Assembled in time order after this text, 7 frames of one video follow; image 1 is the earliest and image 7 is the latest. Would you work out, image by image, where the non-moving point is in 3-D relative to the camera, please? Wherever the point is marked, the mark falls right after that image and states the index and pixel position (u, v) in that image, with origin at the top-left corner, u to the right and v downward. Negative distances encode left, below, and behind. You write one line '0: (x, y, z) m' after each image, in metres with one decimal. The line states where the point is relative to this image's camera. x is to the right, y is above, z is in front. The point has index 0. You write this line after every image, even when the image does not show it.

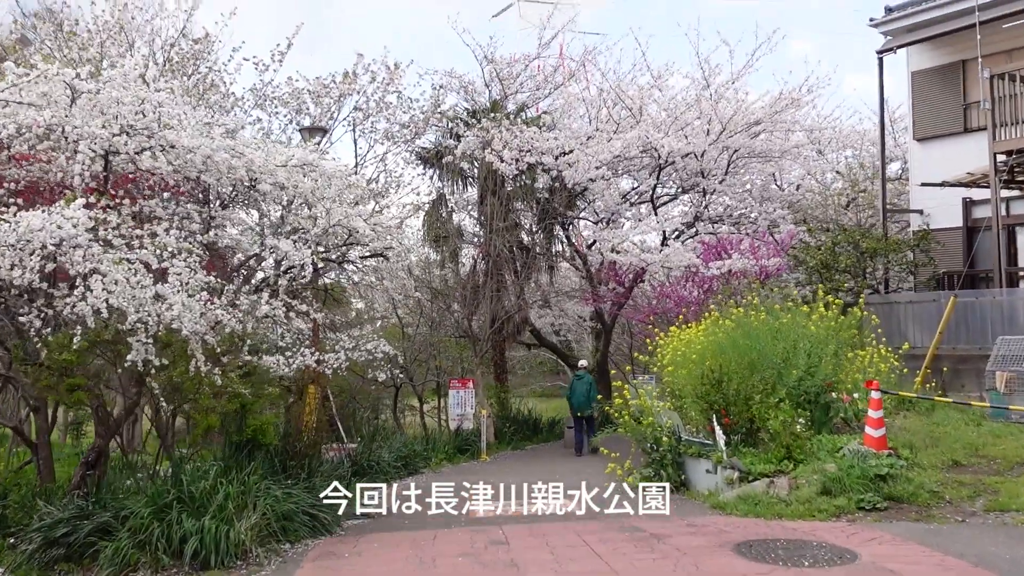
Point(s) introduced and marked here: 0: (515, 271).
0: (0.0, +0.2, +13.9) m
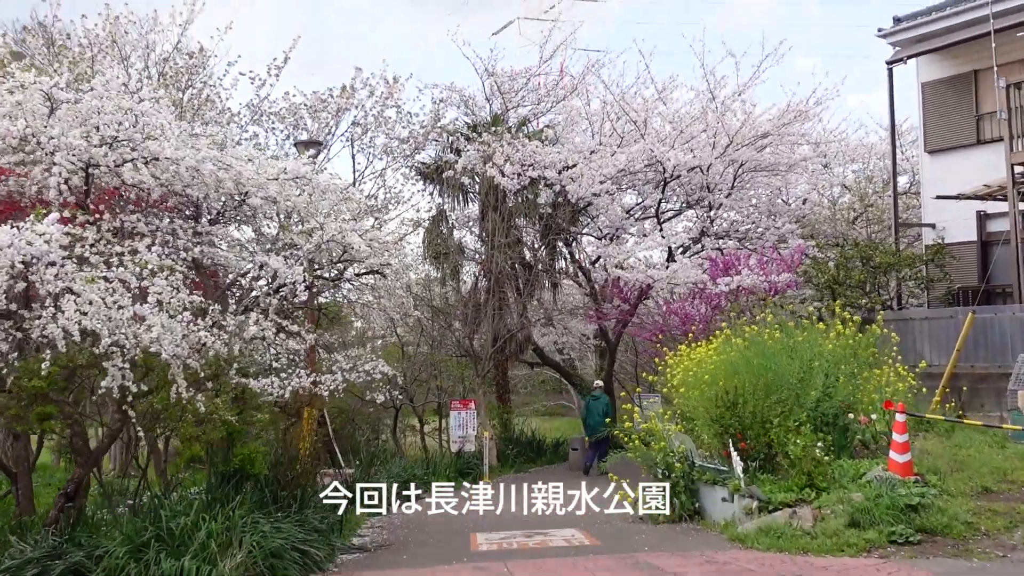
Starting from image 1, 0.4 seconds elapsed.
0: (+0.1, 0.0, +13.6) m
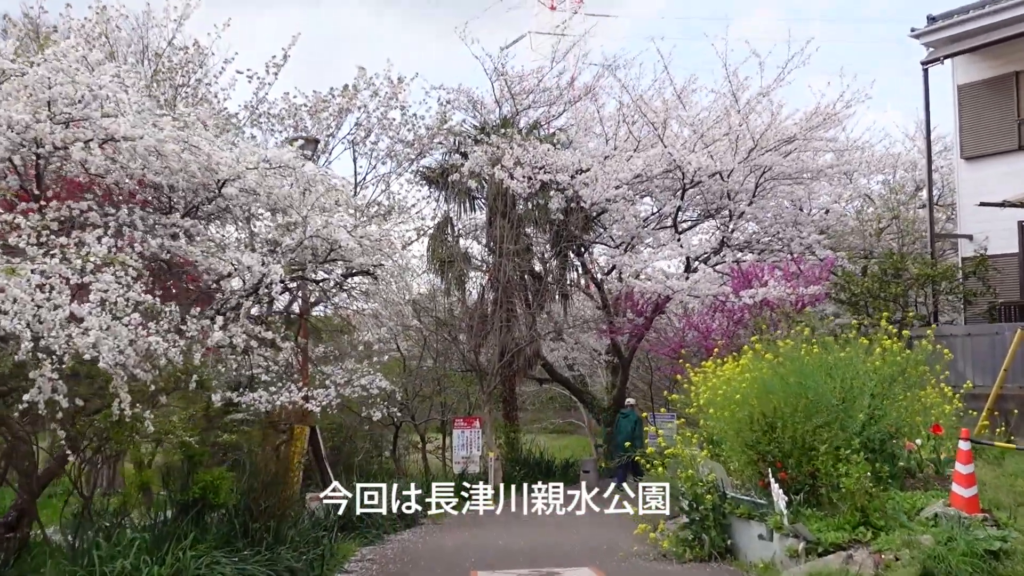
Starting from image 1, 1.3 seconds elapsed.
0: (+0.2, -0.2, +12.8) m
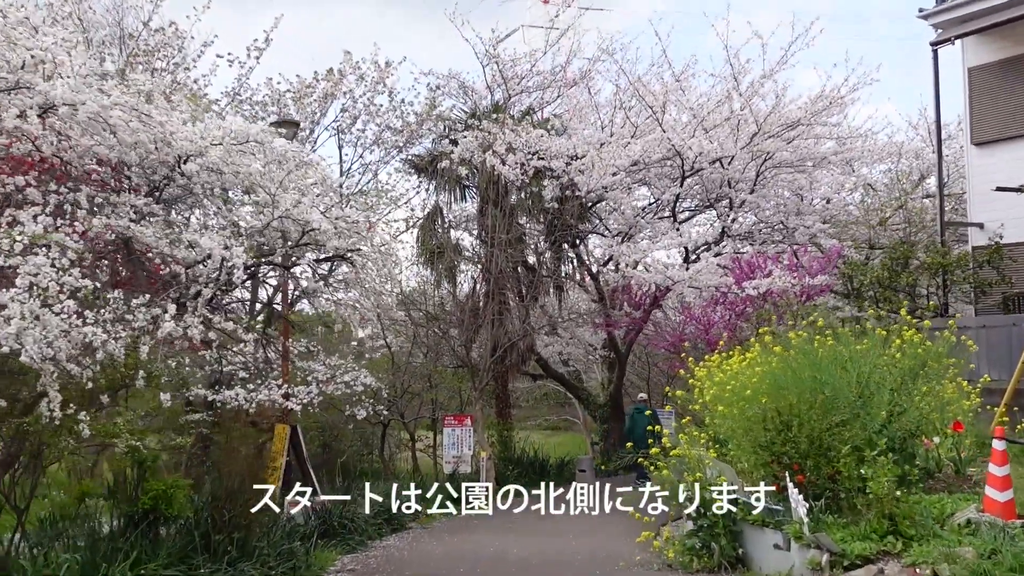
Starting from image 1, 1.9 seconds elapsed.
0: (+0.1, -0.1, +12.2) m
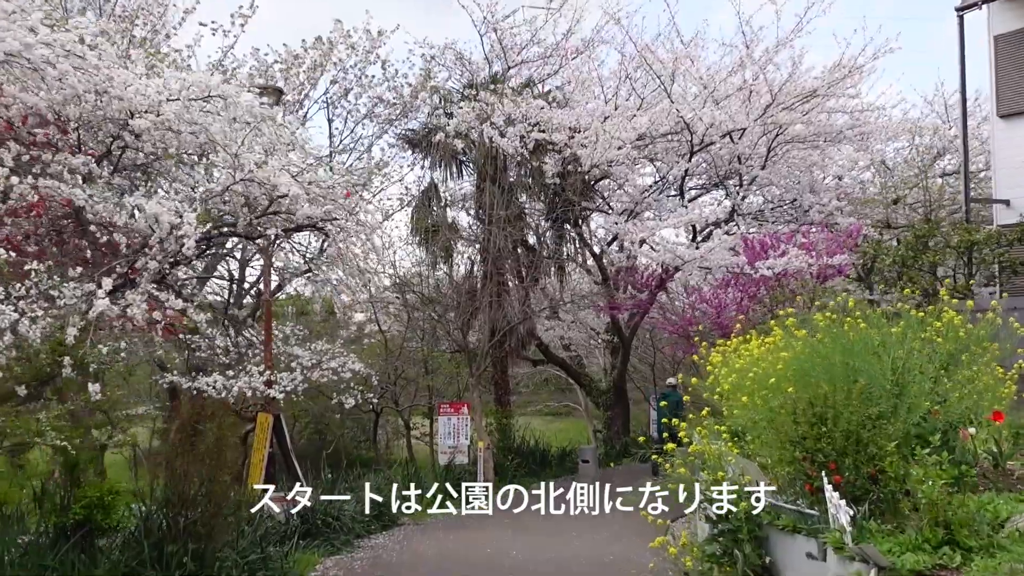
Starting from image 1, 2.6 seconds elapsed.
0: (+0.1, +0.2, +11.6) m
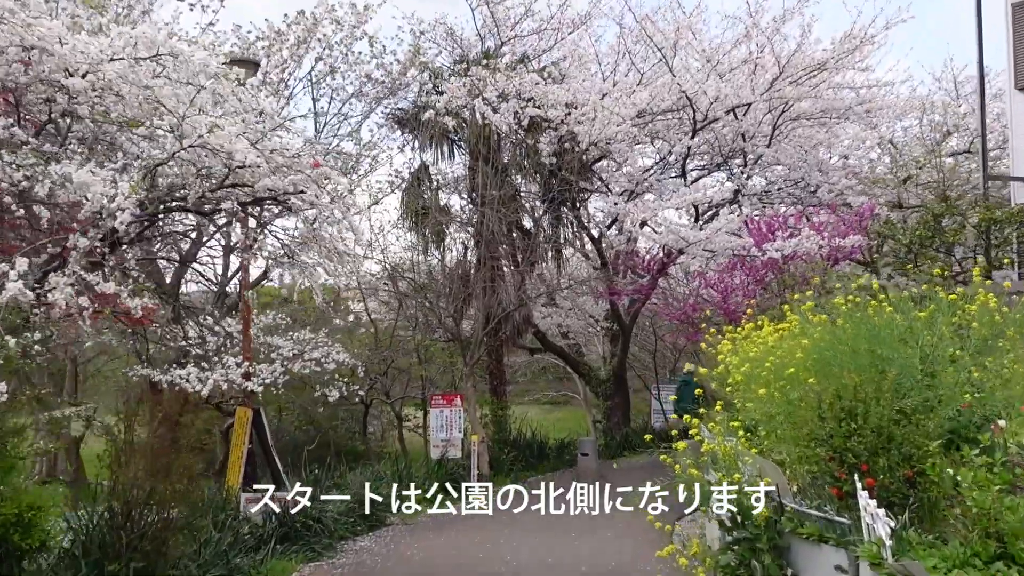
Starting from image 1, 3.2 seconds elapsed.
0: (0.0, +0.3, +11.0) m
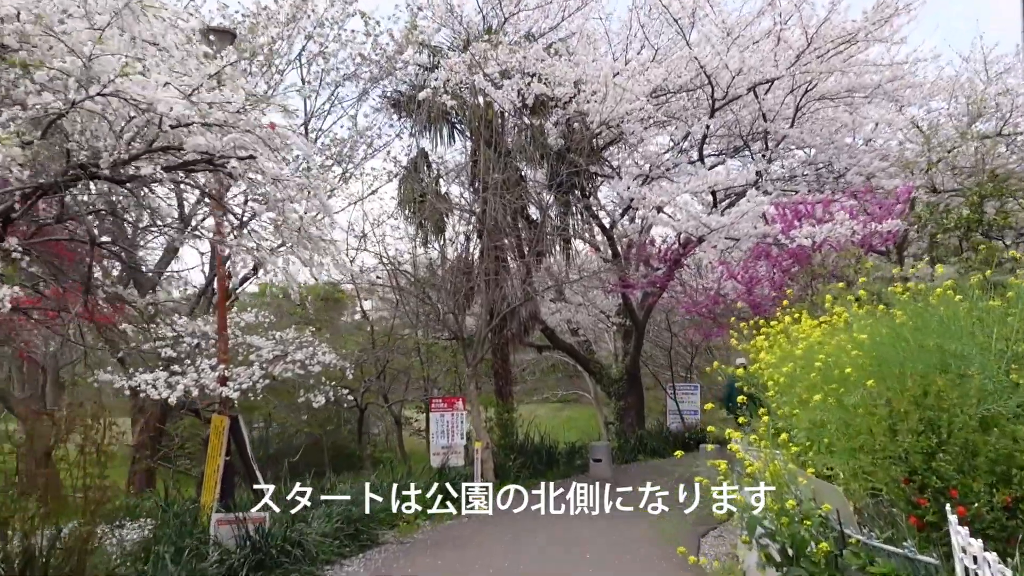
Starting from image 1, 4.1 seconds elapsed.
0: (+0.1, +0.4, +10.2) m
